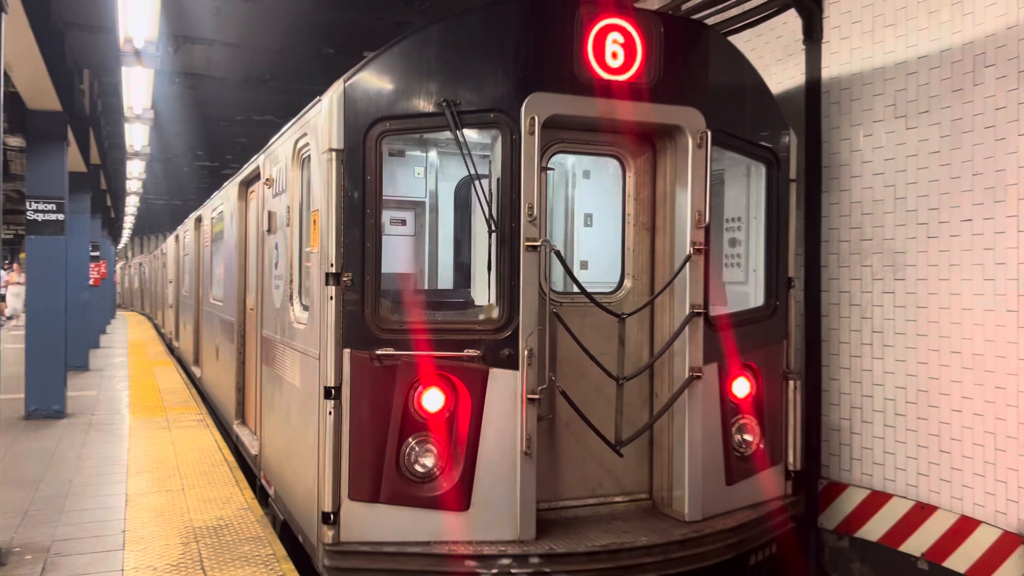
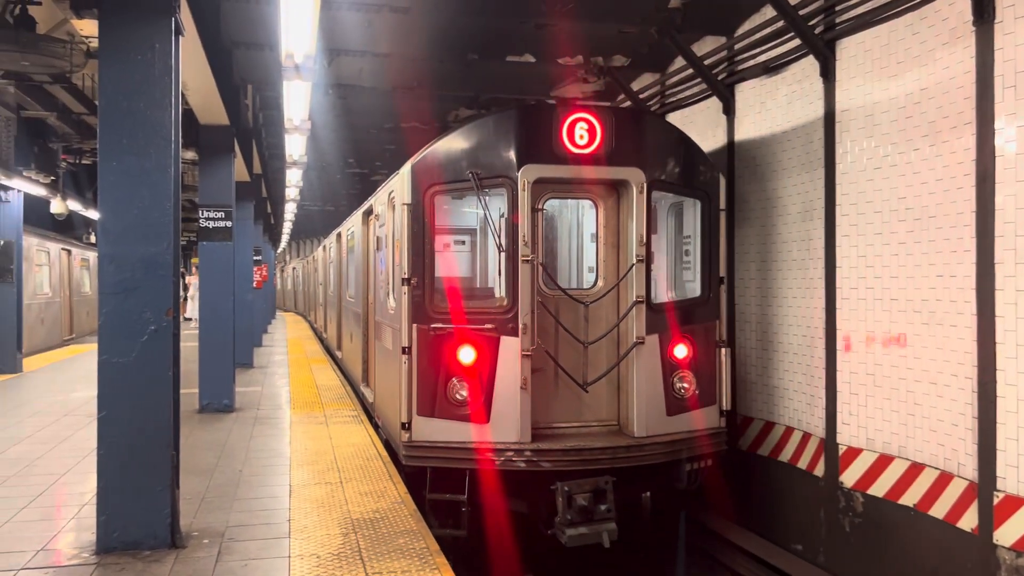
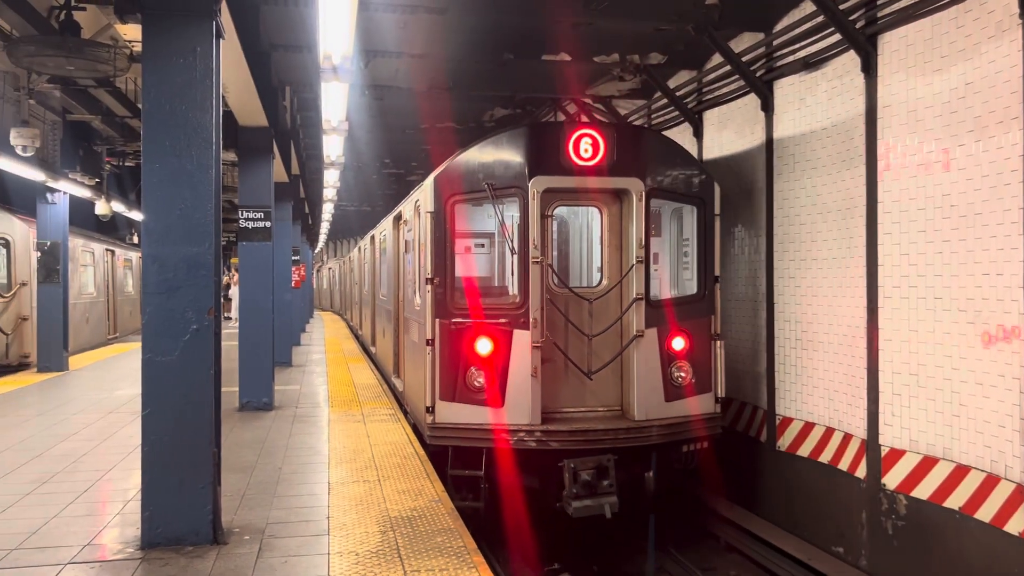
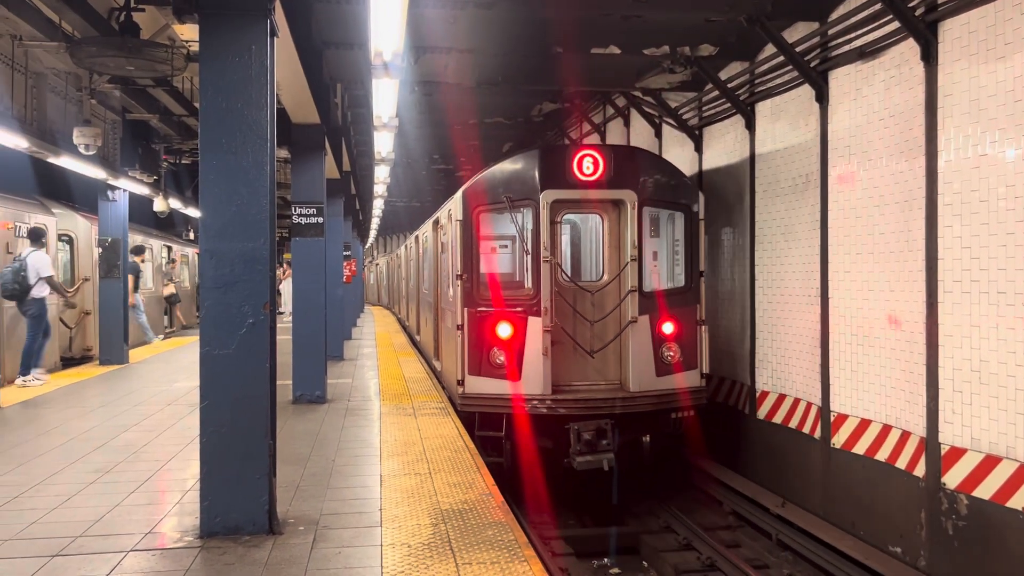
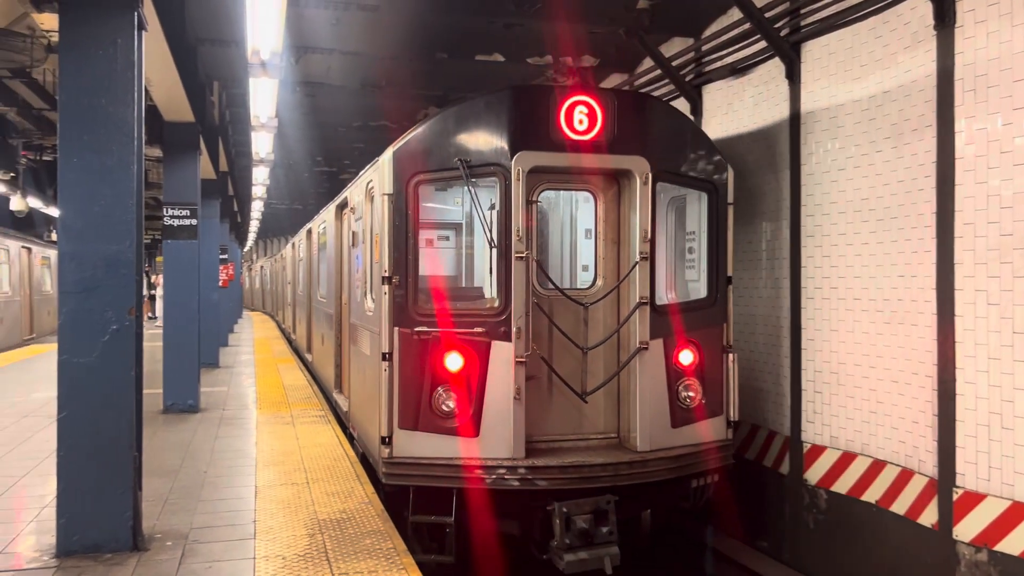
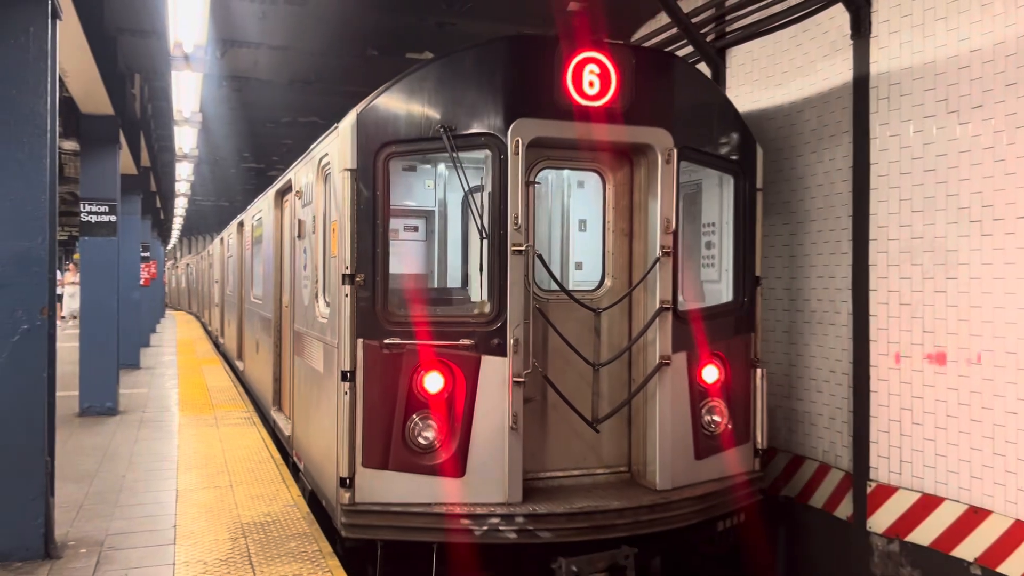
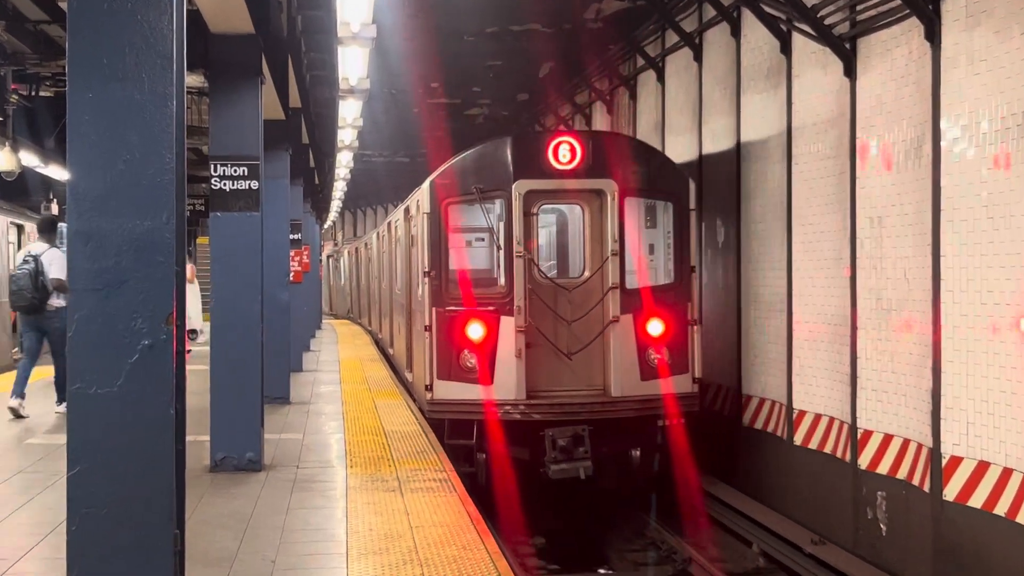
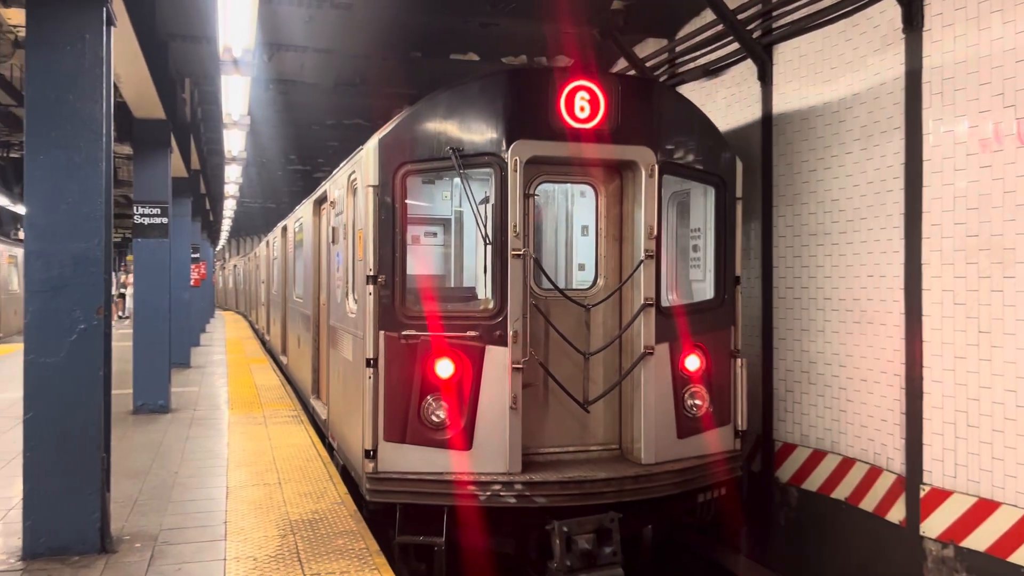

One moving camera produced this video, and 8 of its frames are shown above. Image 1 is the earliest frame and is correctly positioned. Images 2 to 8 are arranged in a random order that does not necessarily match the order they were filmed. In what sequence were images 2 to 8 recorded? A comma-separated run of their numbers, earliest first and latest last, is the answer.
6, 8, 5, 2, 3, 4, 7
